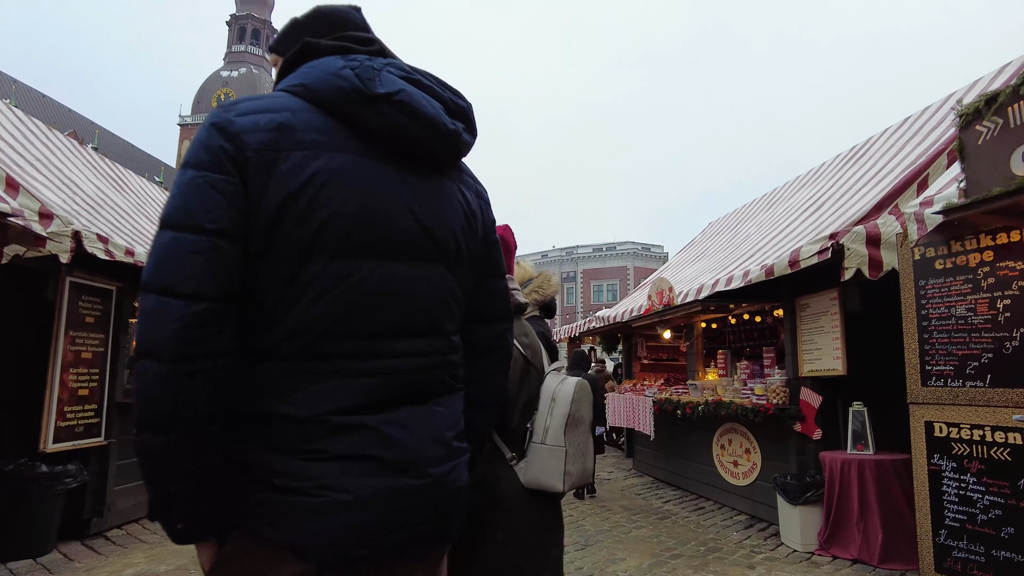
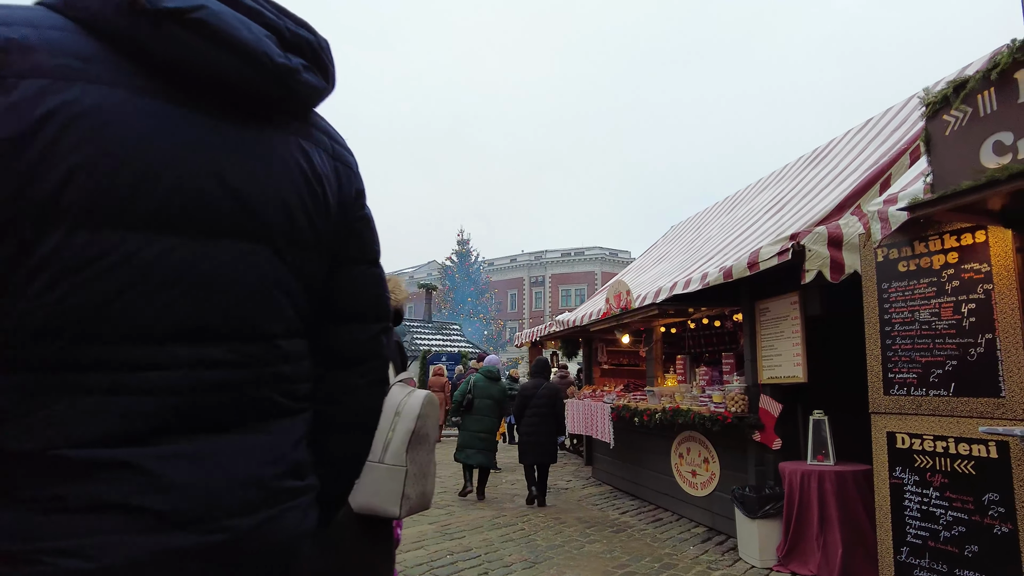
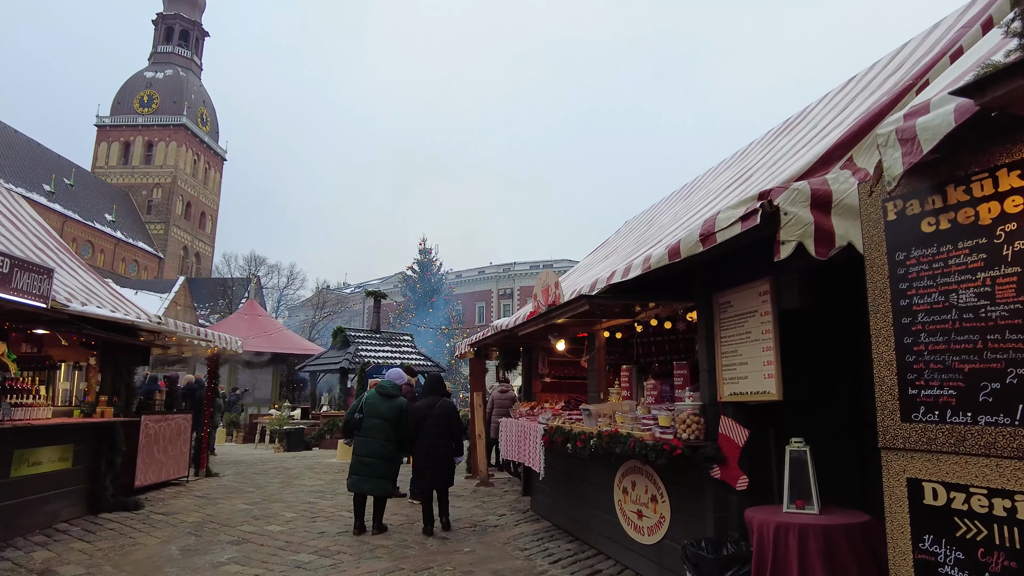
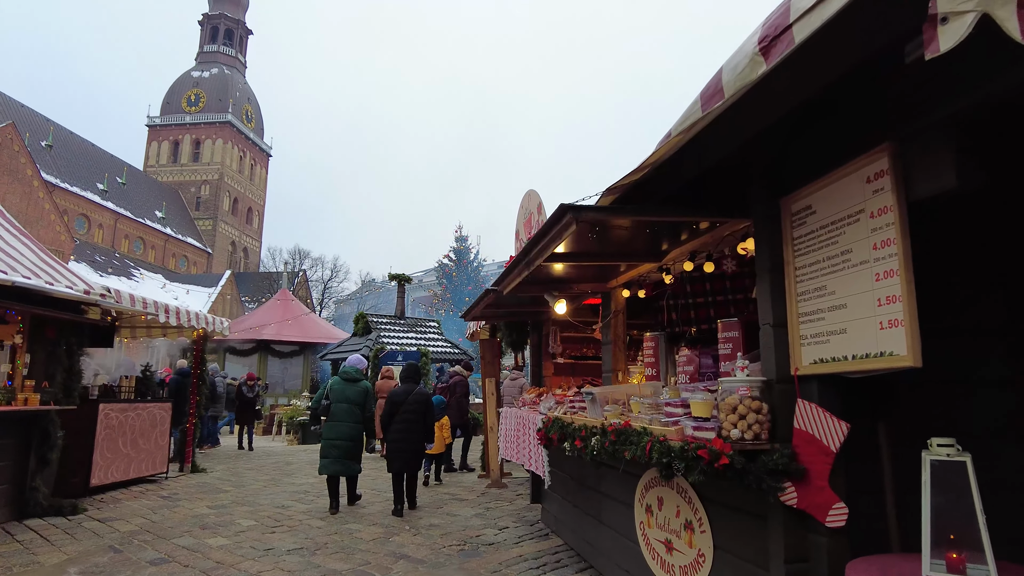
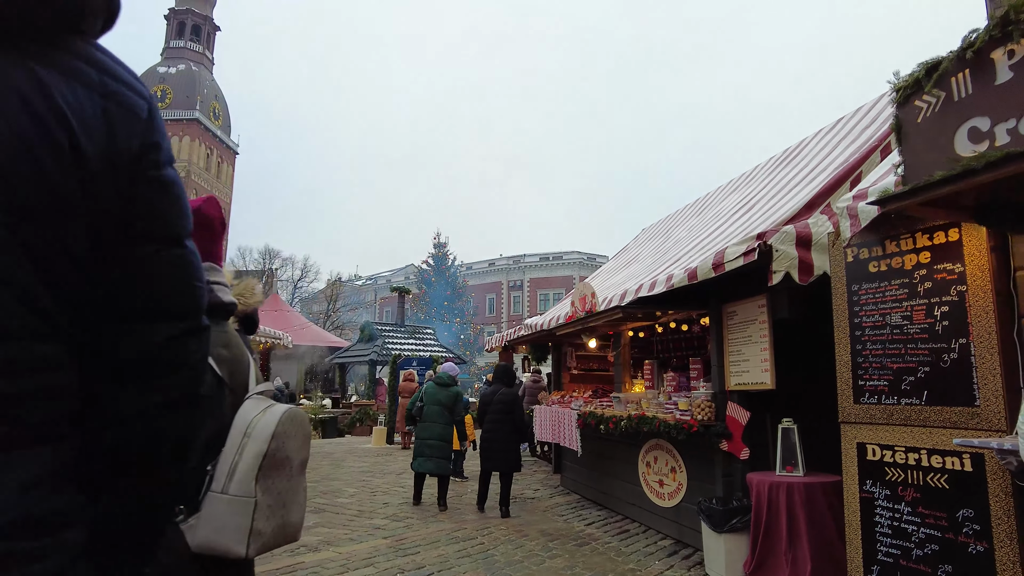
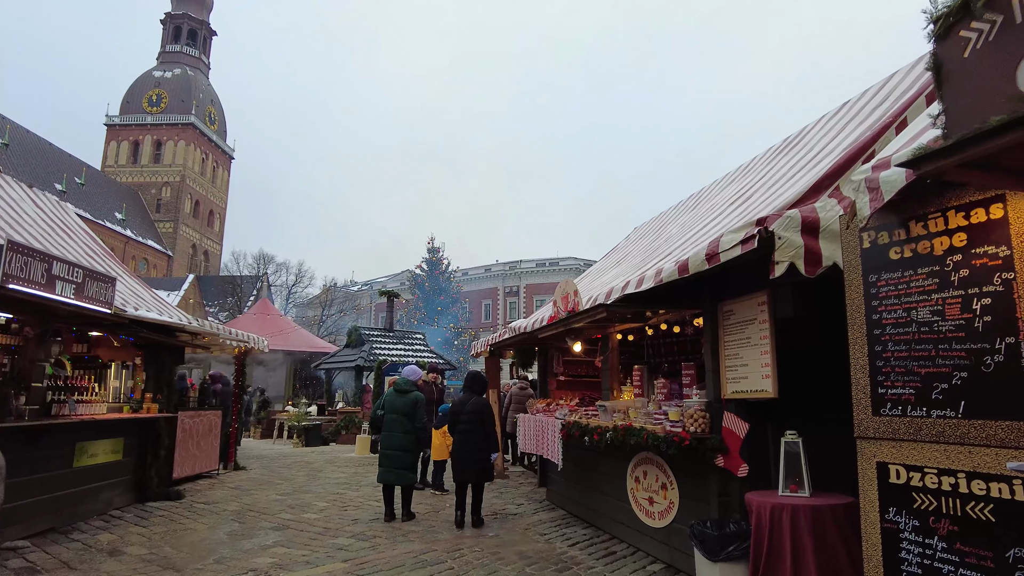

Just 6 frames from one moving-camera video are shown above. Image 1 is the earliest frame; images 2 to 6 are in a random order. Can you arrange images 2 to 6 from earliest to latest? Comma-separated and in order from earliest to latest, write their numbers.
2, 5, 6, 3, 4
